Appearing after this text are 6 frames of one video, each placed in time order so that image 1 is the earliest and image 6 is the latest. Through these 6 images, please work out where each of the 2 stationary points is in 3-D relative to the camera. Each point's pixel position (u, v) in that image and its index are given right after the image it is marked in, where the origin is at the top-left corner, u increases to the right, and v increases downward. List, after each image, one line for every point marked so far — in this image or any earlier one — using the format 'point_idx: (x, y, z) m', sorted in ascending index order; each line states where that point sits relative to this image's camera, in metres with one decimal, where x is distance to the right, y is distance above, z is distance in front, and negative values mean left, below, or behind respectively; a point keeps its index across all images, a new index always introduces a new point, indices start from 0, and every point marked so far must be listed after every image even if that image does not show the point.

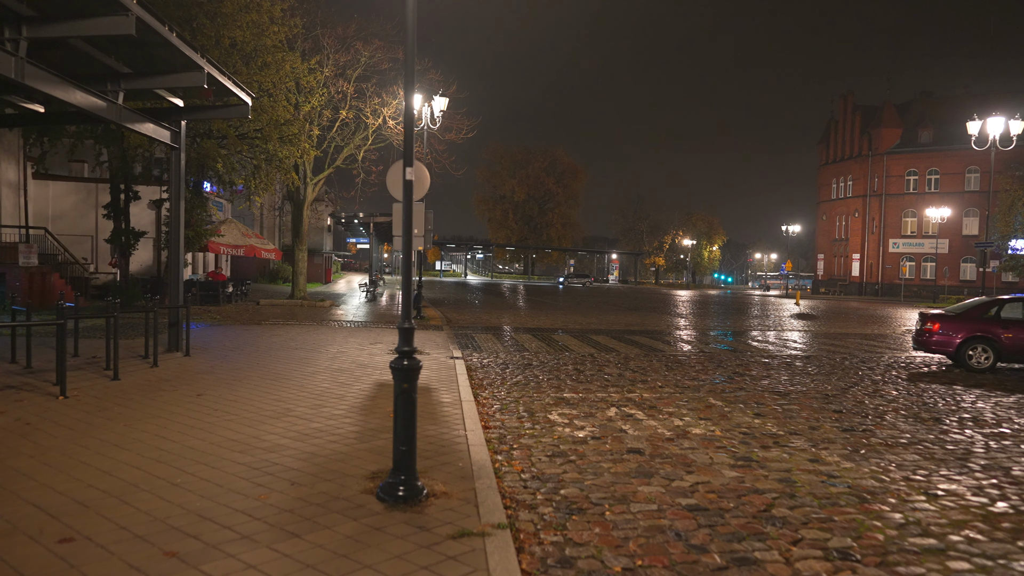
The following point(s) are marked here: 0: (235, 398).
0: (-2.6, -1.1, +7.5) m
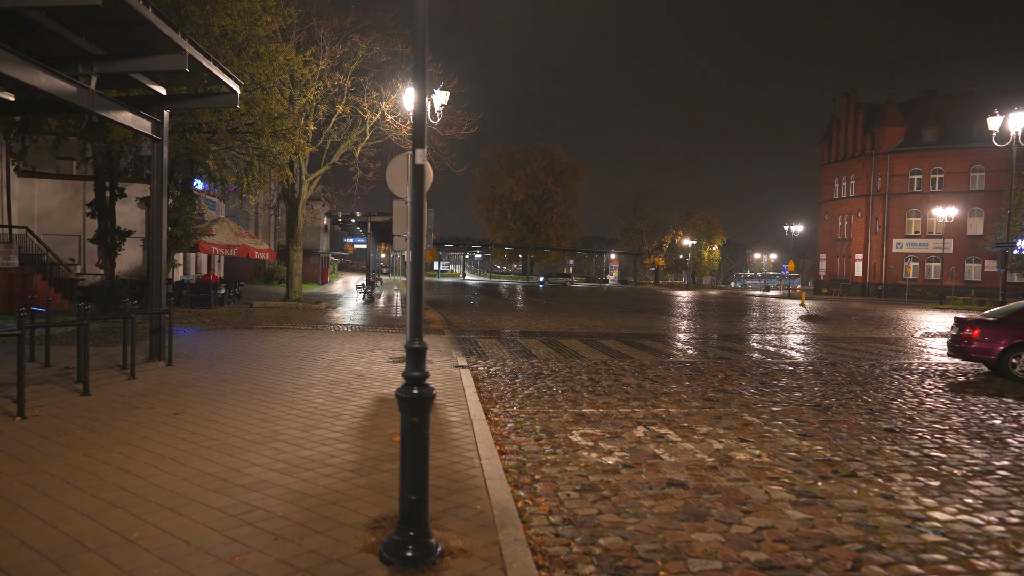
0: (-2.5, -1.1, +6.7) m
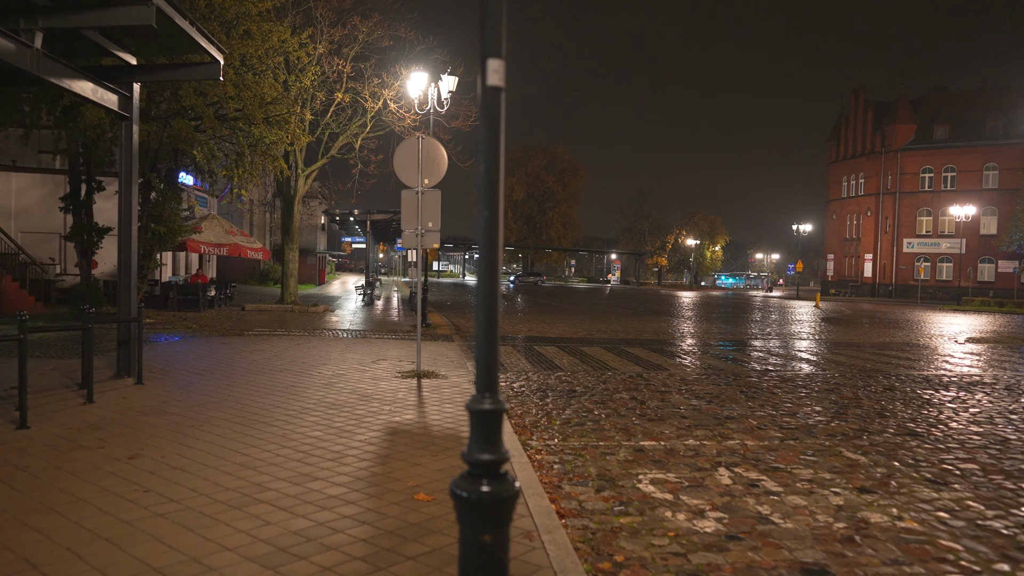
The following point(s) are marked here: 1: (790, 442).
0: (-2.1, -1.1, +5.2) m
1: (+2.4, -1.3, +6.8) m
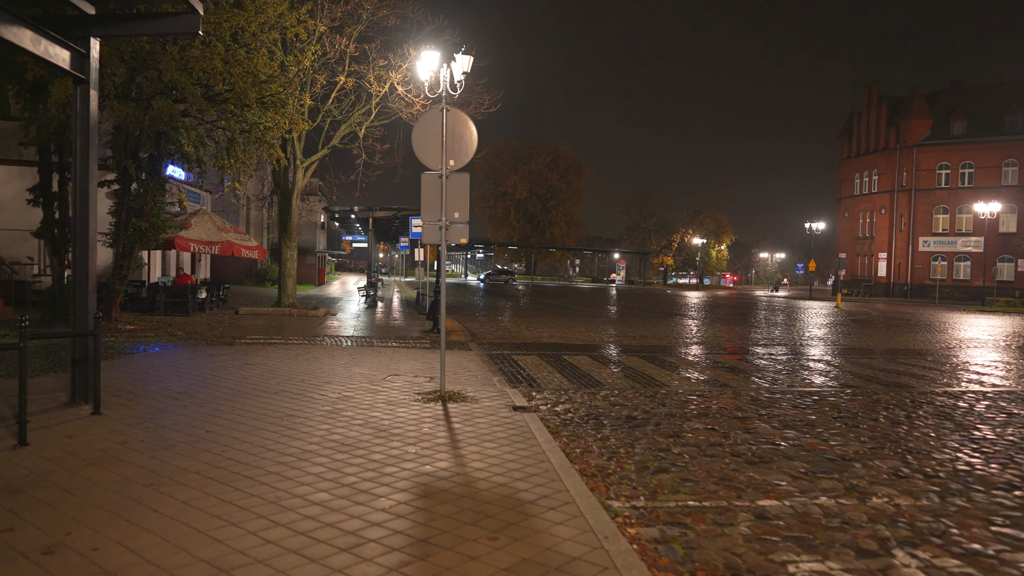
0: (-1.7, -1.2, +3.4) m
1: (+2.8, -1.4, +5.1) m
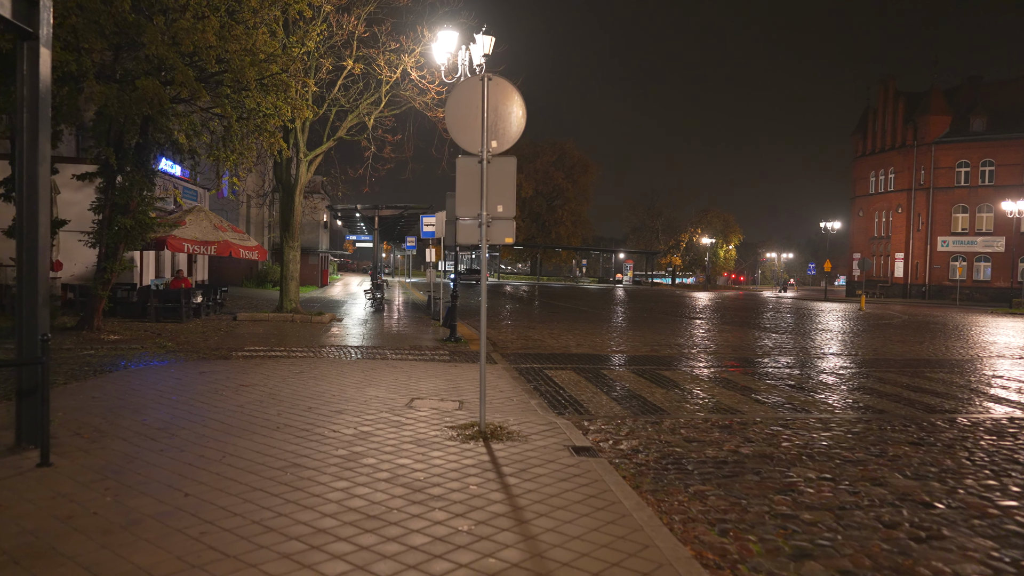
0: (-1.2, -1.3, +1.9) m
1: (+3.3, -1.5, +3.5) m
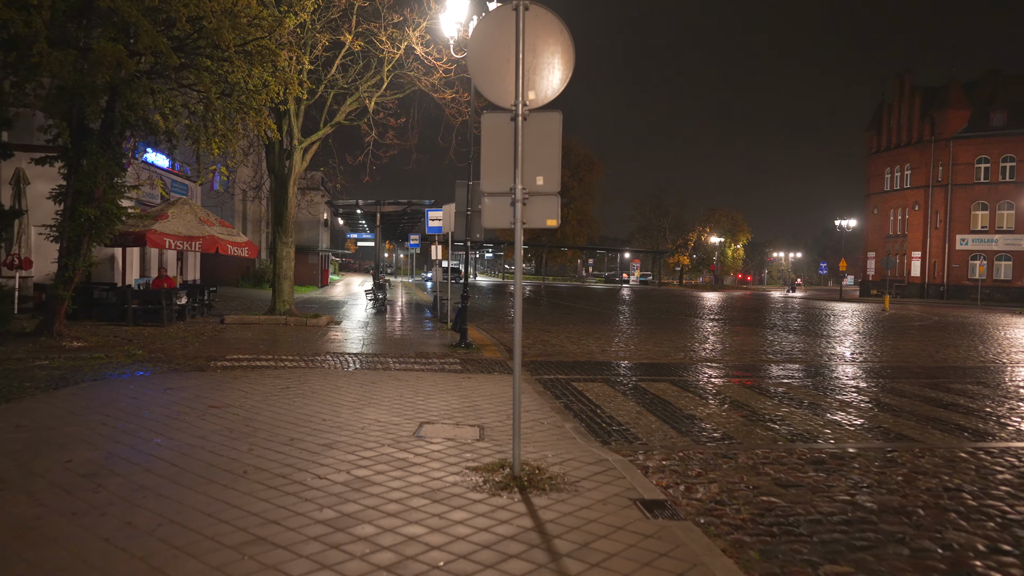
0: (-1.0, -1.3, +0.3) m
1: (+3.6, -1.4, +1.9) m
